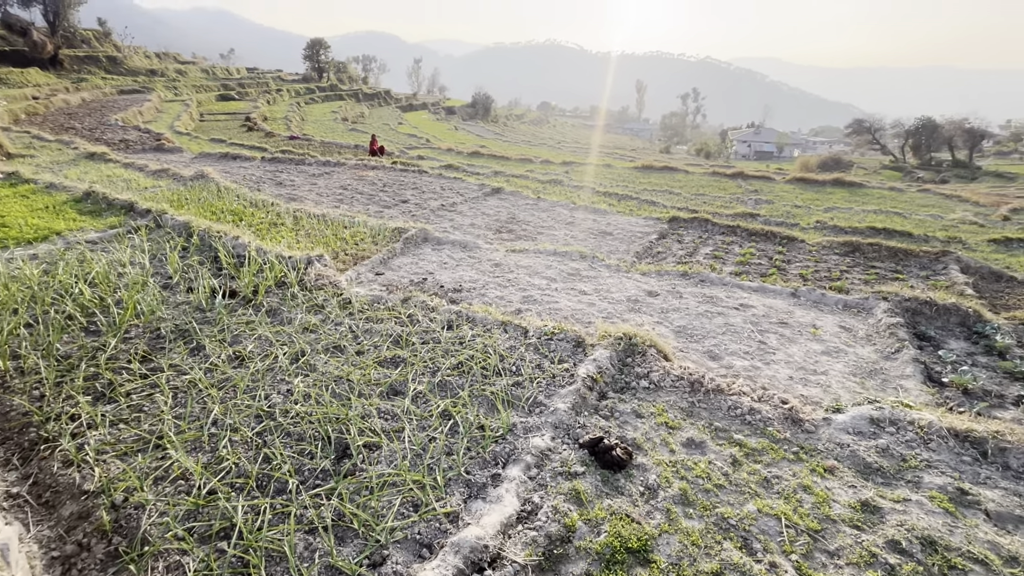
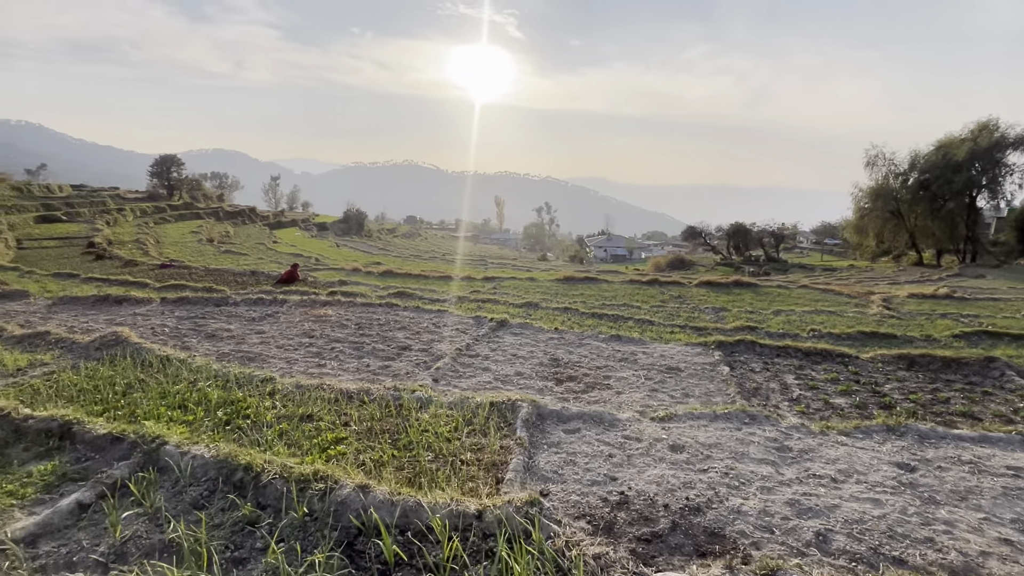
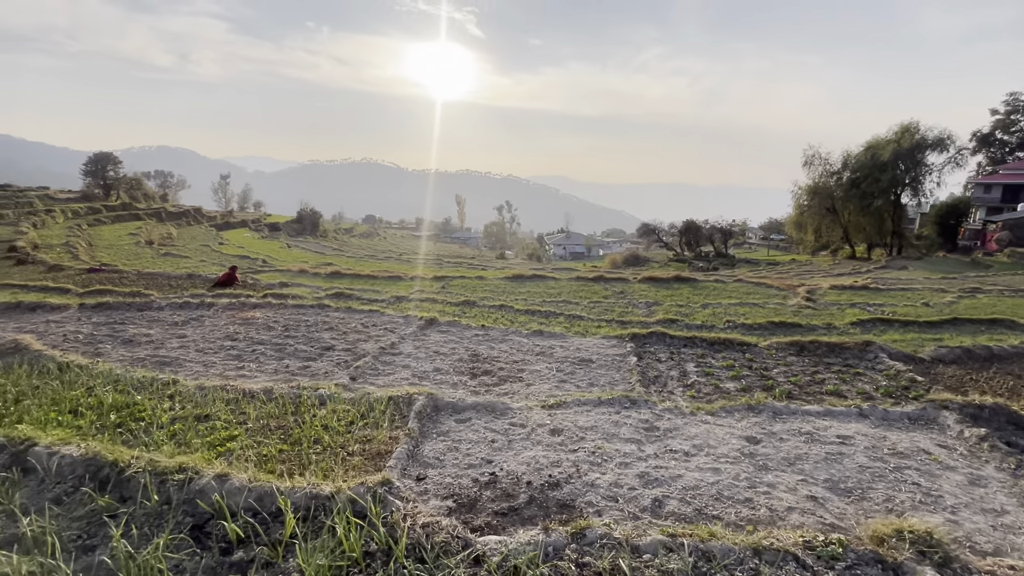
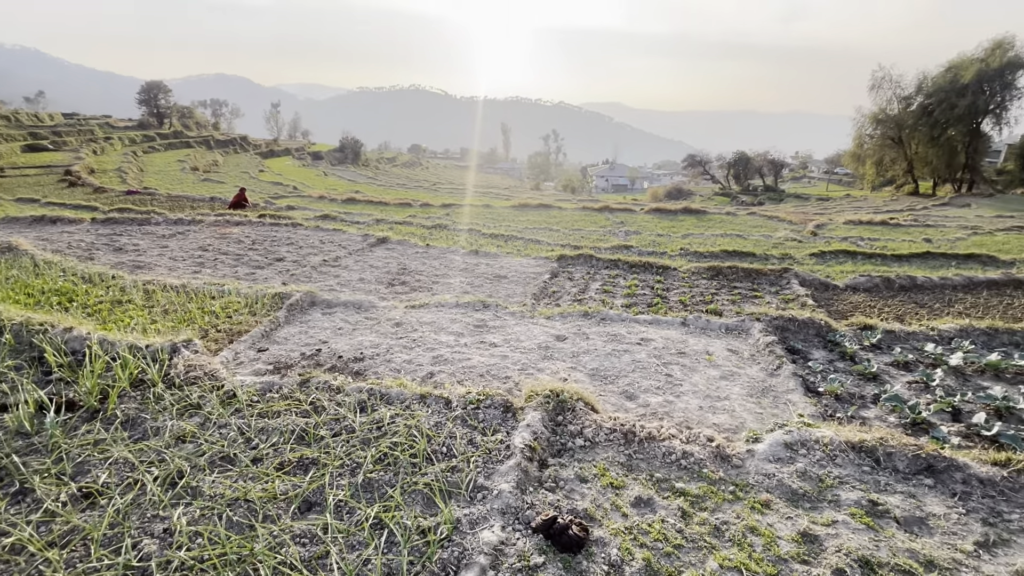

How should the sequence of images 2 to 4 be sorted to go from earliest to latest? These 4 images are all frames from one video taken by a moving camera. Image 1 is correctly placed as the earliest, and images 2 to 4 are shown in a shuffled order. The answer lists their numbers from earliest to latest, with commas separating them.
4, 3, 2
